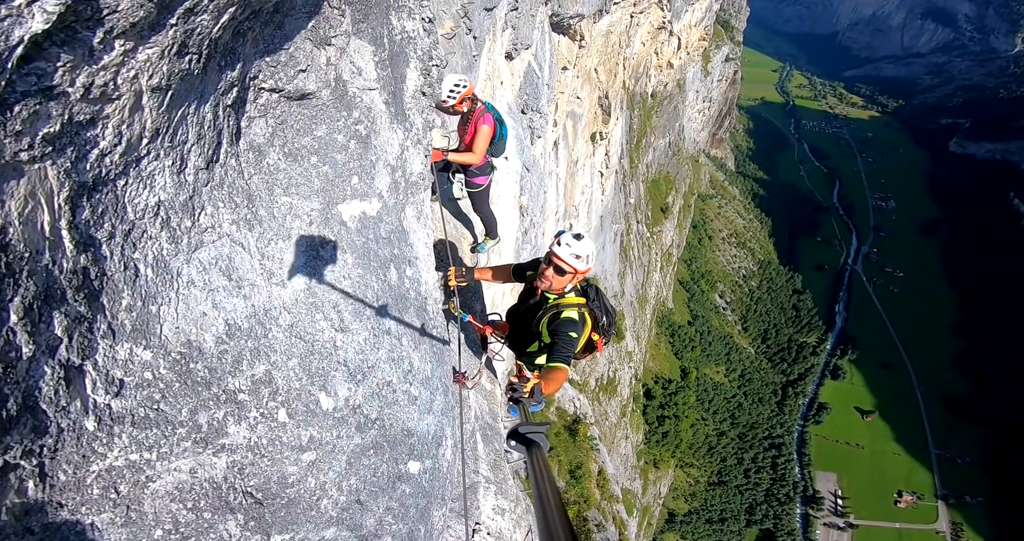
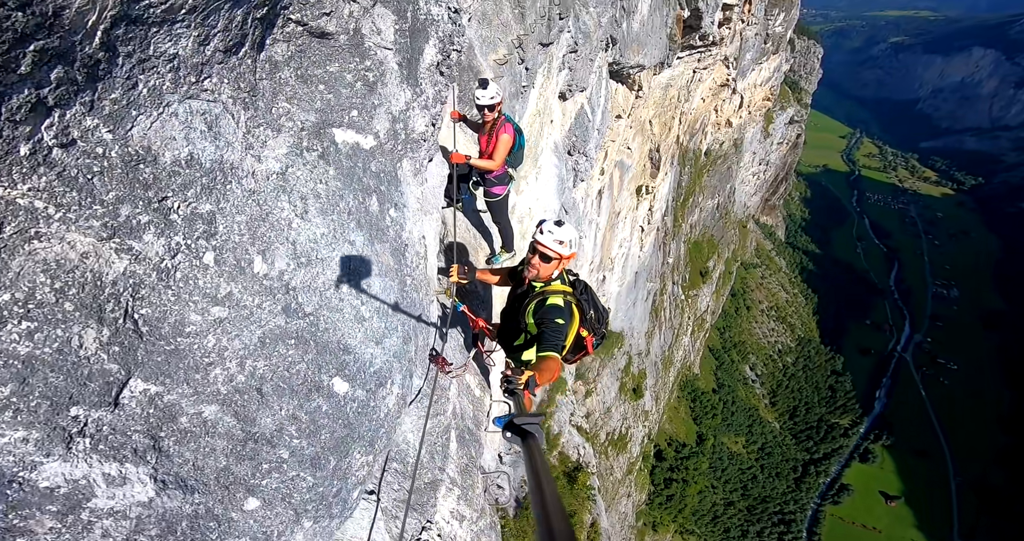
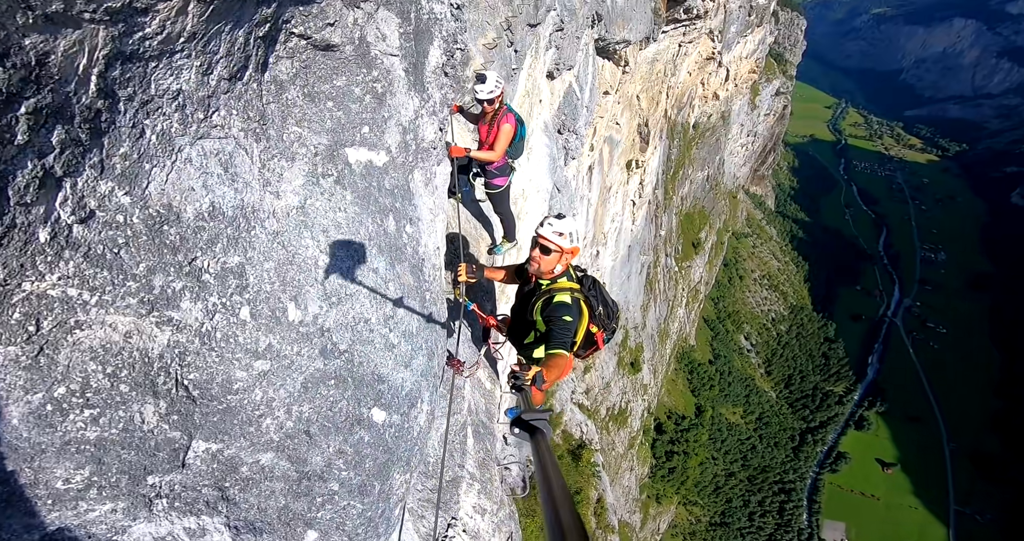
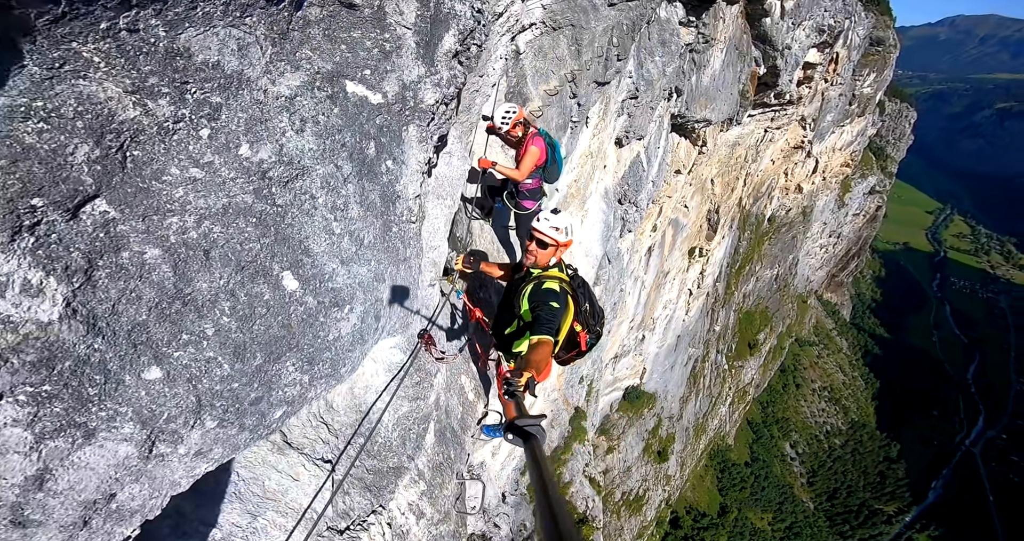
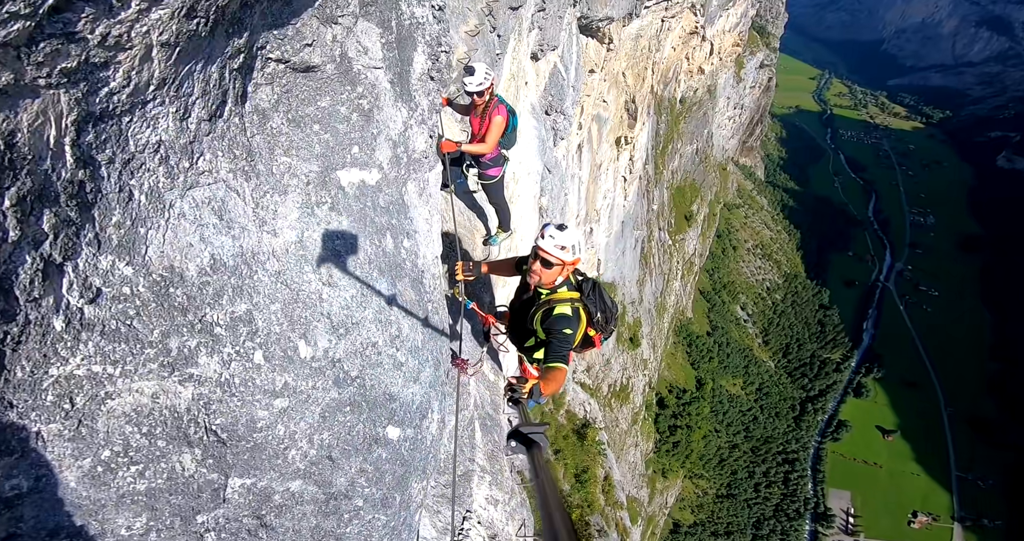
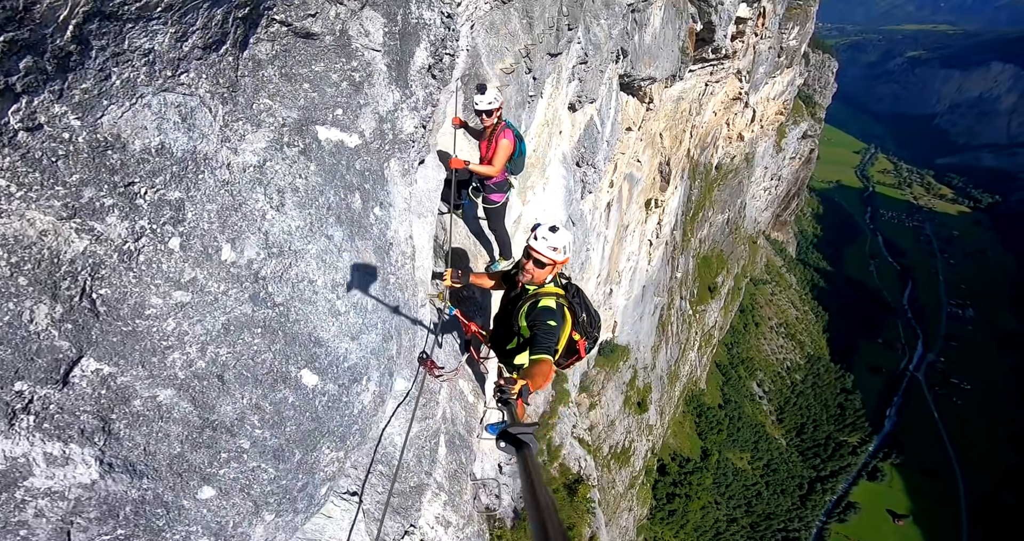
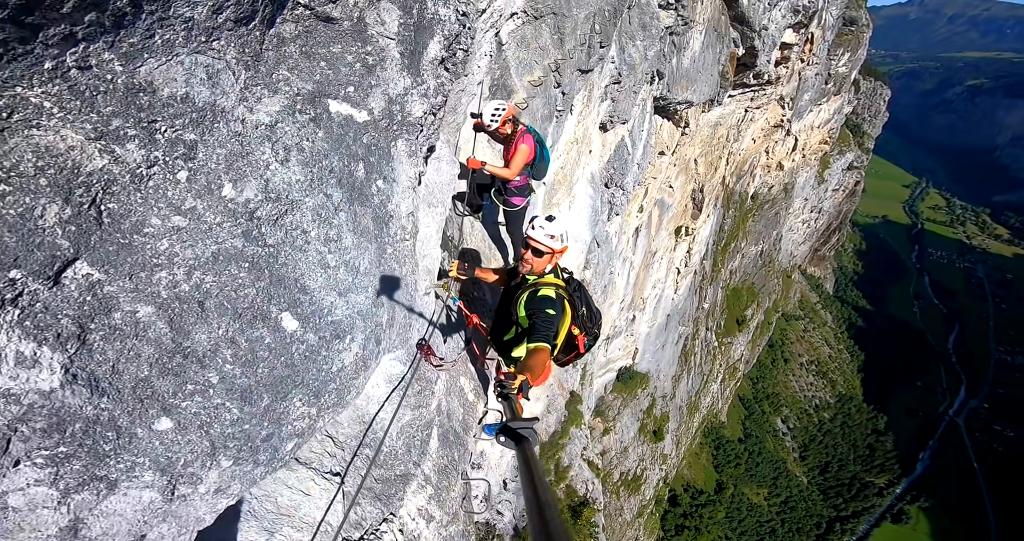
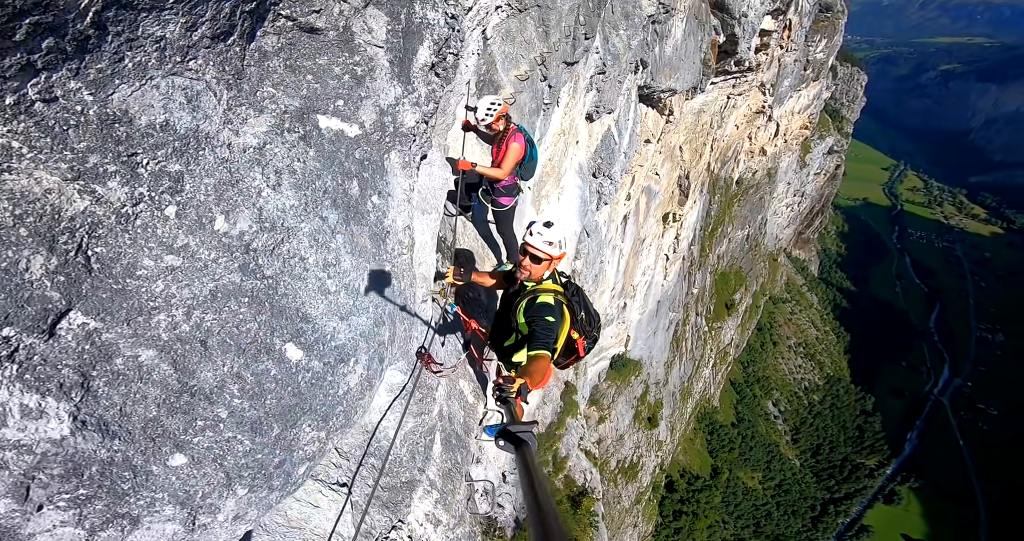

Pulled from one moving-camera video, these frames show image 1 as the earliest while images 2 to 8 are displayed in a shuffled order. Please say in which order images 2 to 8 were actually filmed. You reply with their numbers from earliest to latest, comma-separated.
5, 3, 2, 6, 8, 7, 4
